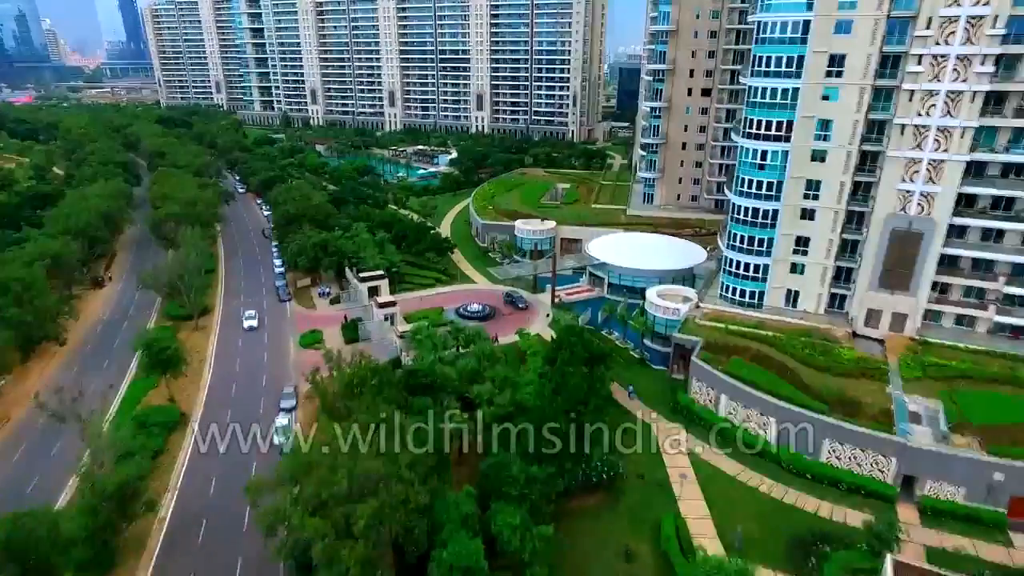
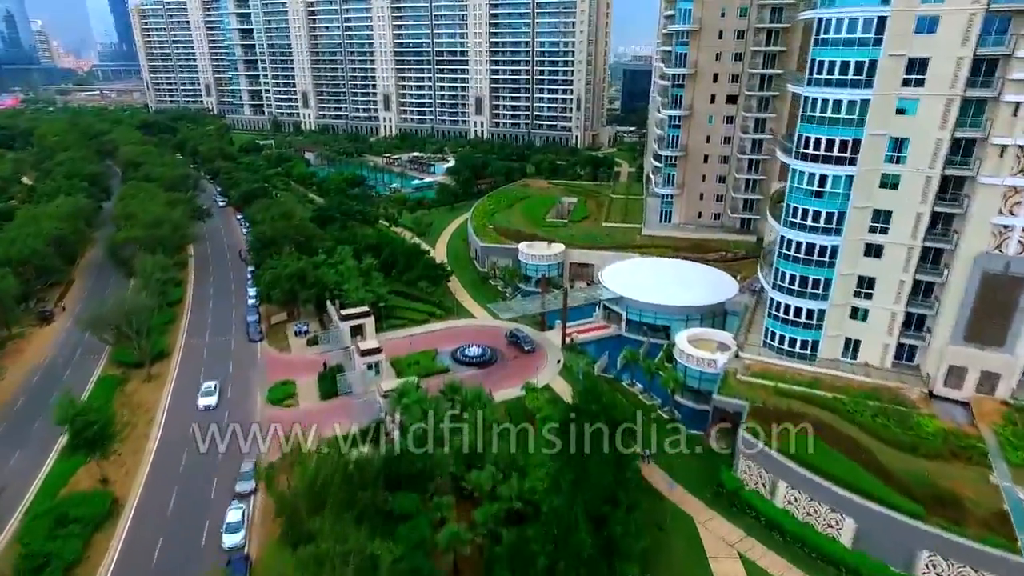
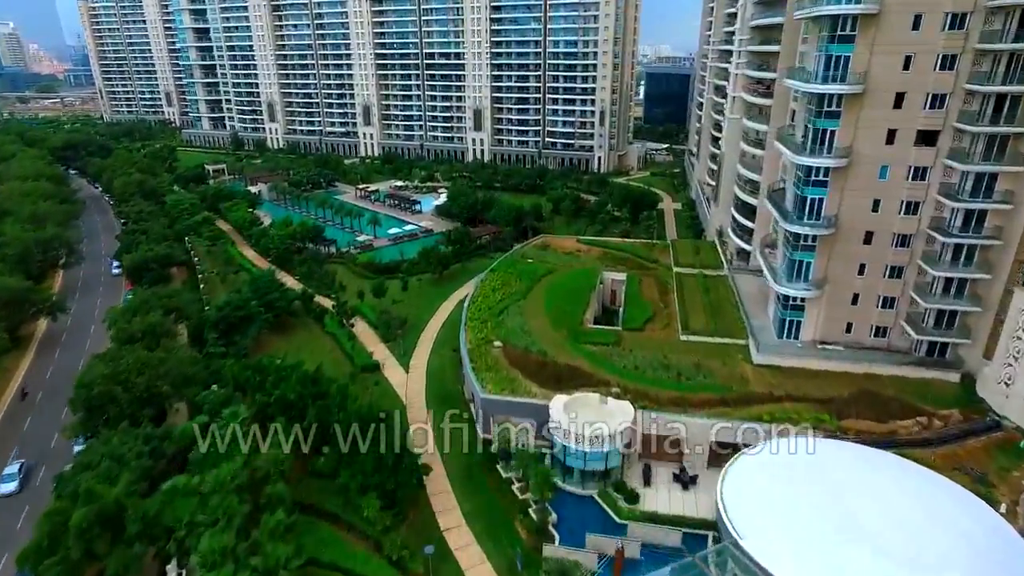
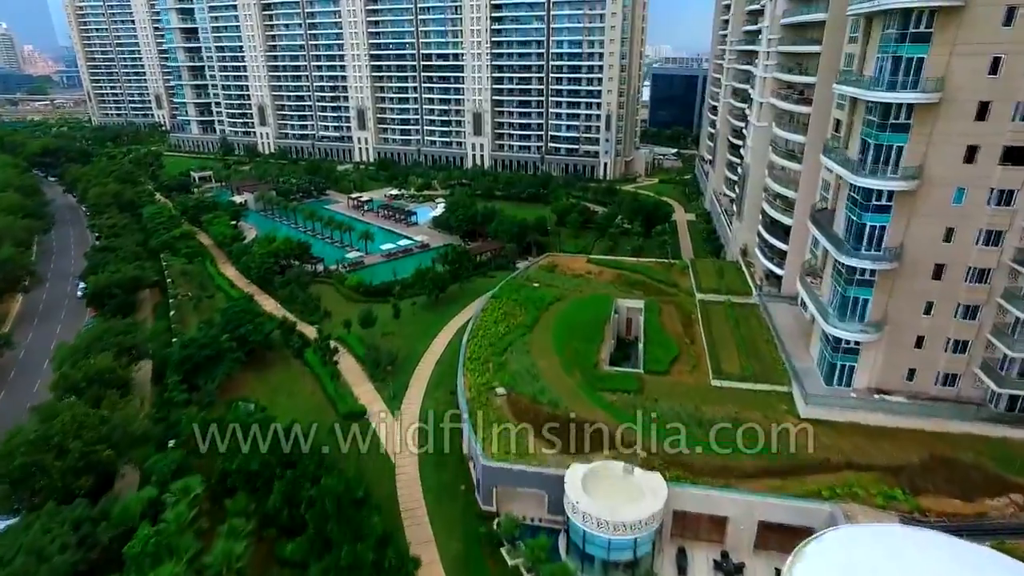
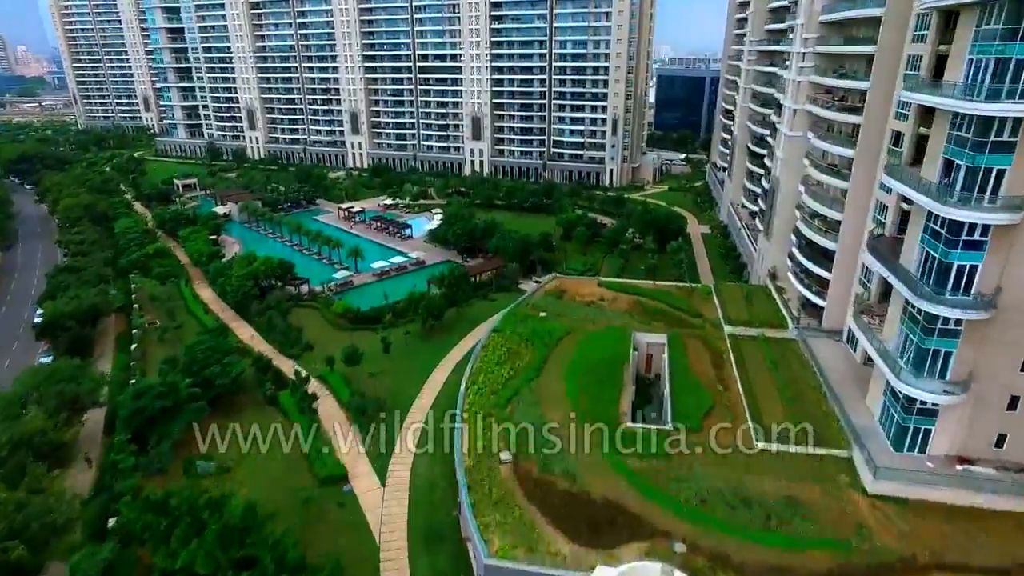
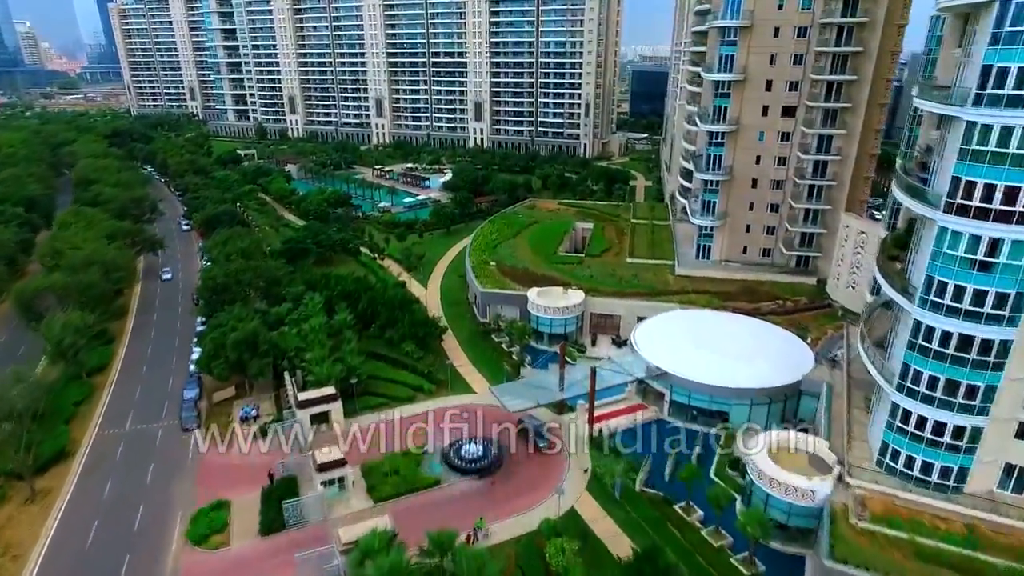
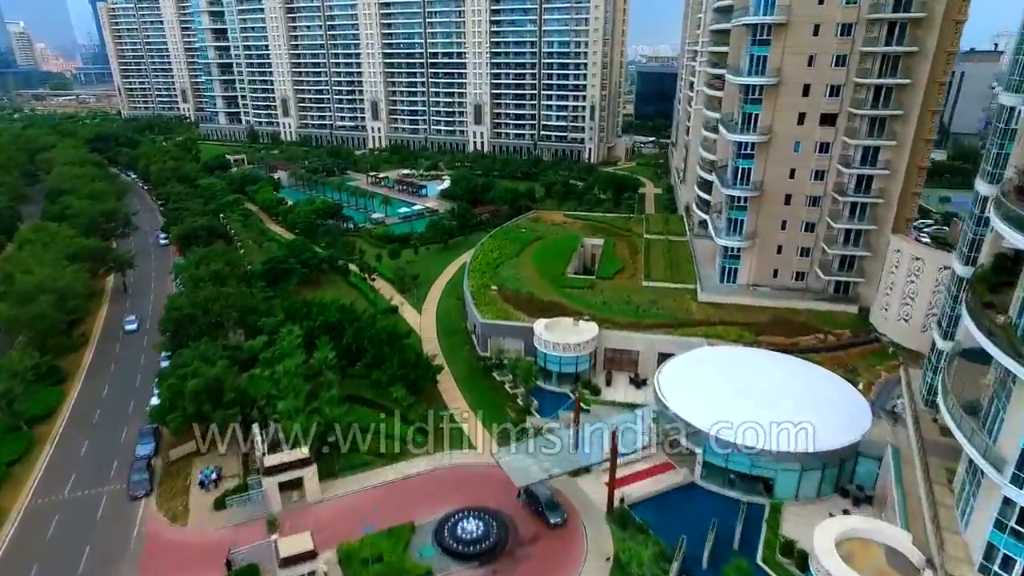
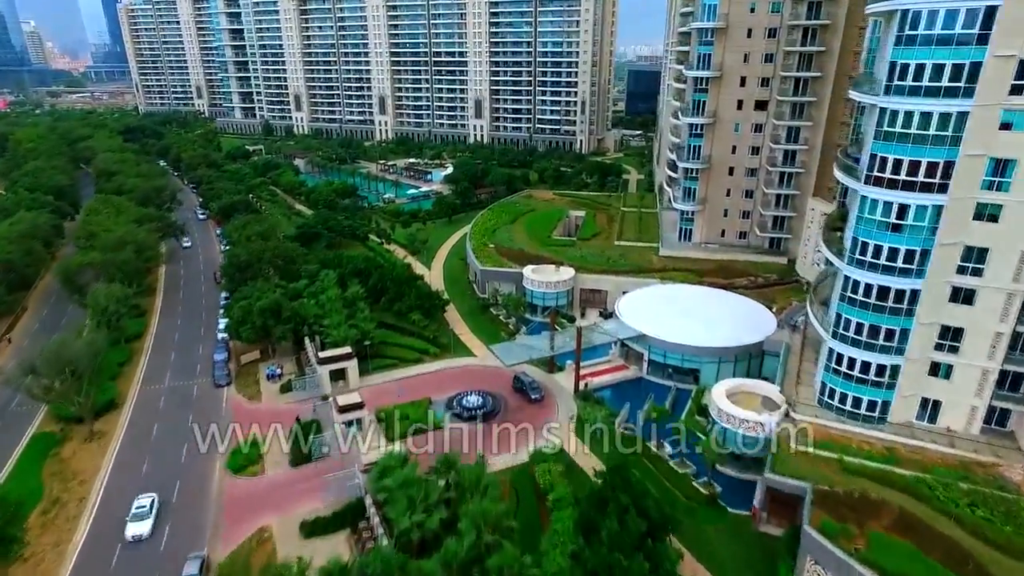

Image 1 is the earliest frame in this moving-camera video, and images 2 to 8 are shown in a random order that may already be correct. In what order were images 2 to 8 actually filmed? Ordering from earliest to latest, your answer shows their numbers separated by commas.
2, 8, 6, 7, 3, 4, 5
